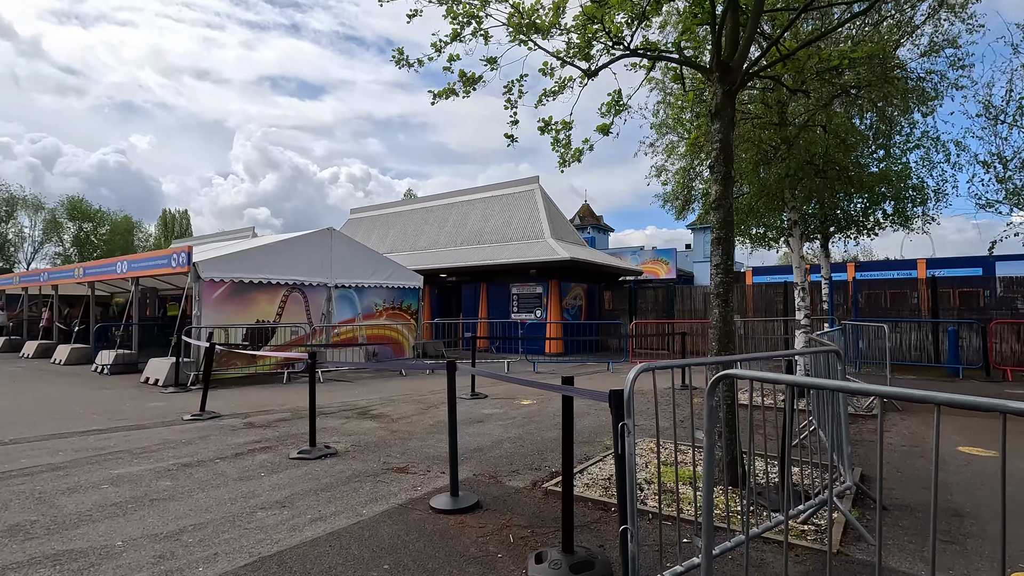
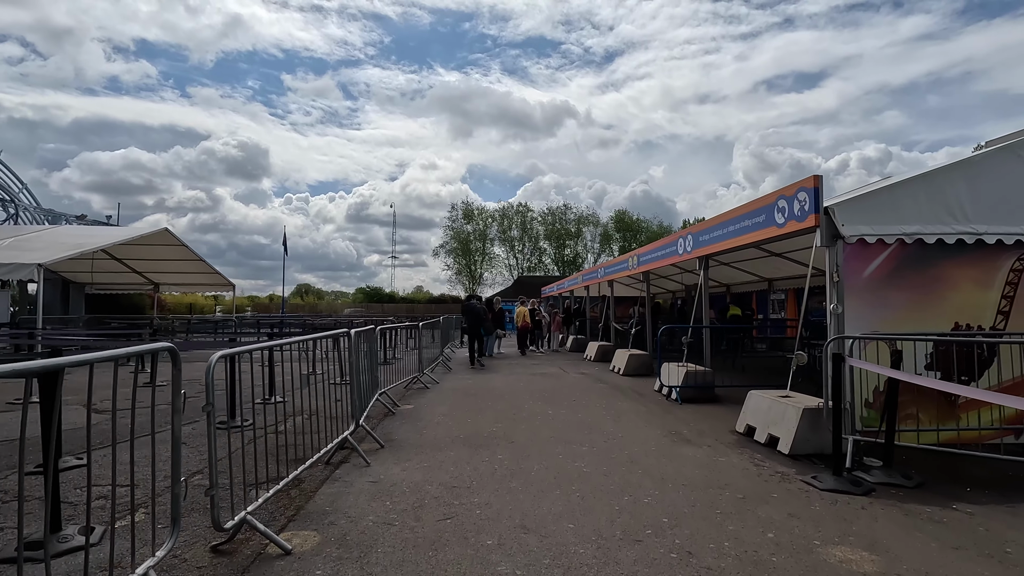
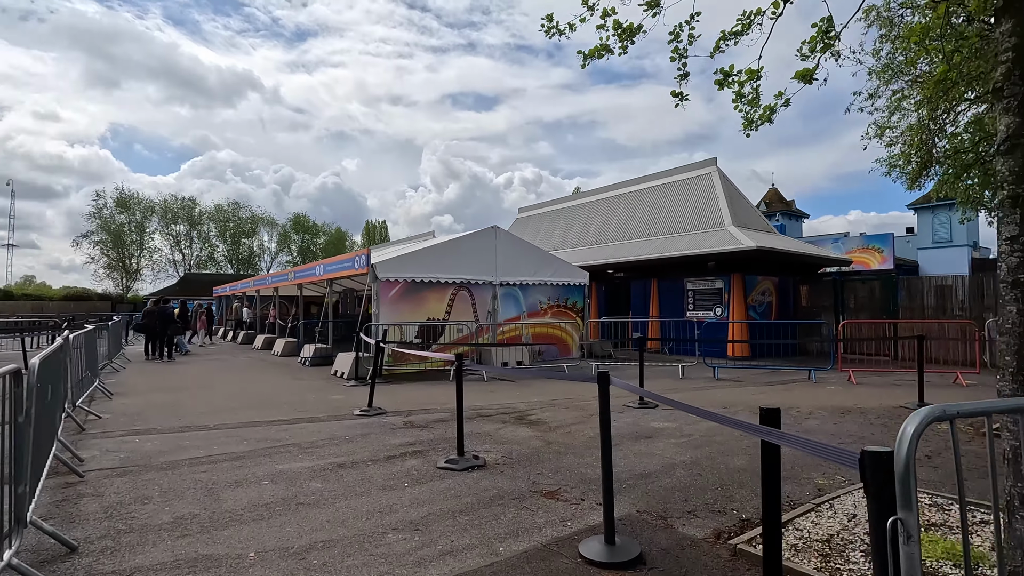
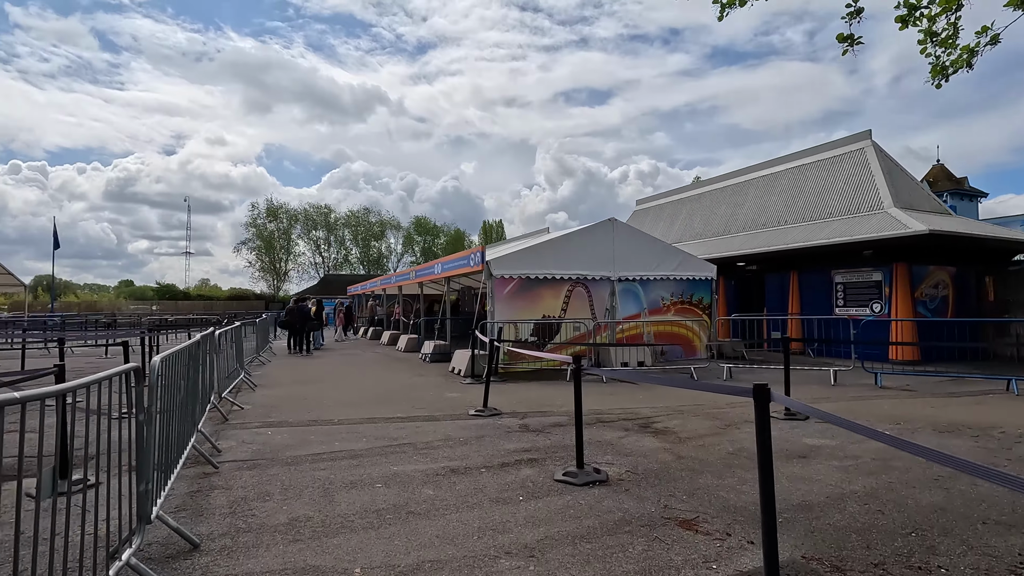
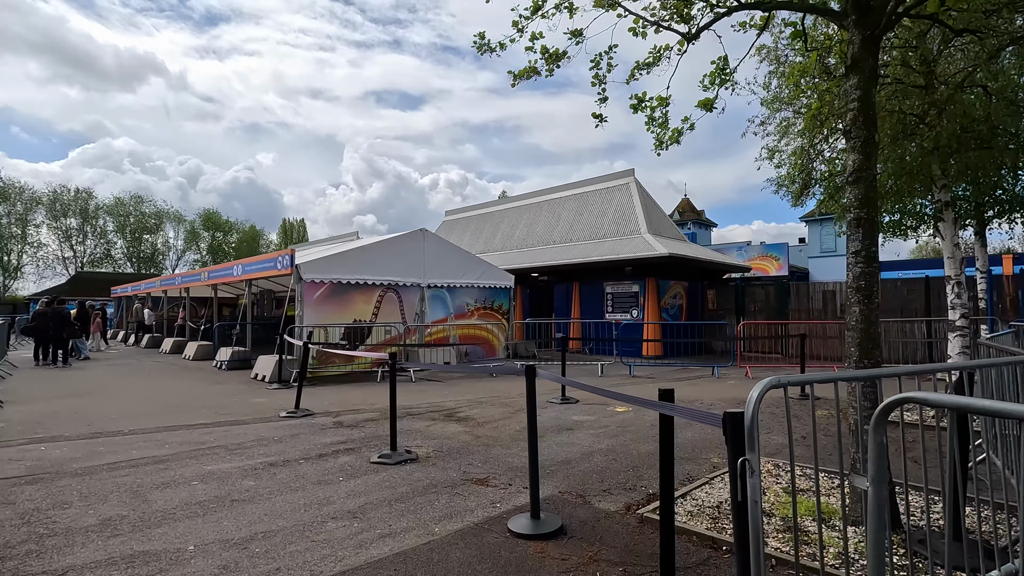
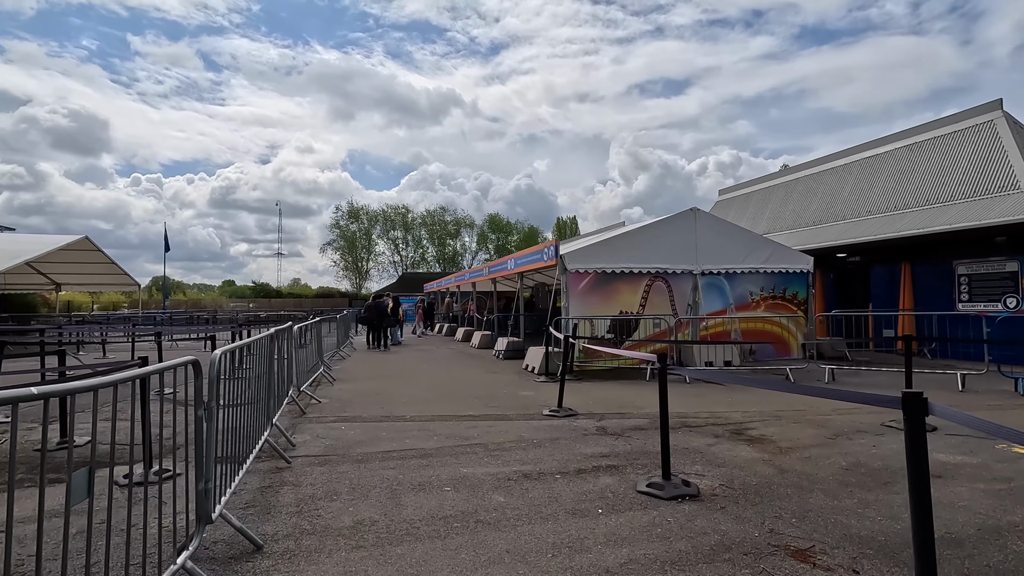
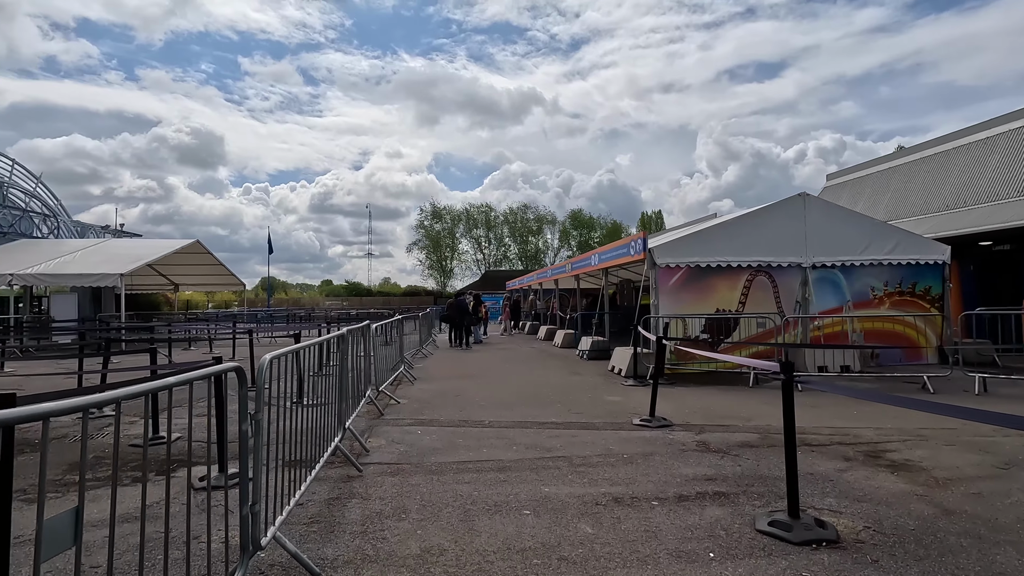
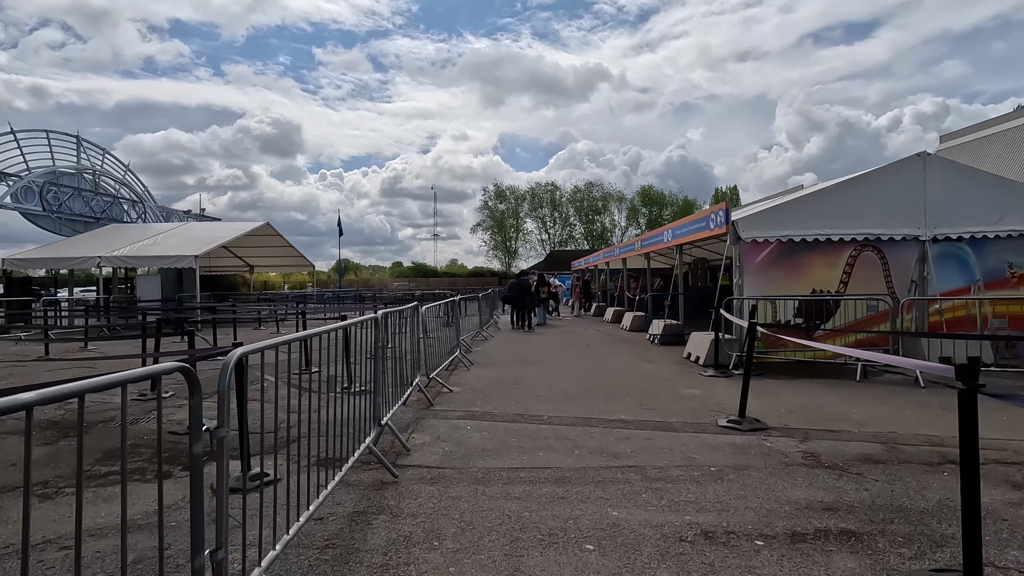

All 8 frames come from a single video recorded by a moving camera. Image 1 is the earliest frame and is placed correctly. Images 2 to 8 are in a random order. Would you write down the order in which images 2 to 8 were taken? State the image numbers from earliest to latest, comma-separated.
5, 3, 4, 6, 7, 8, 2
